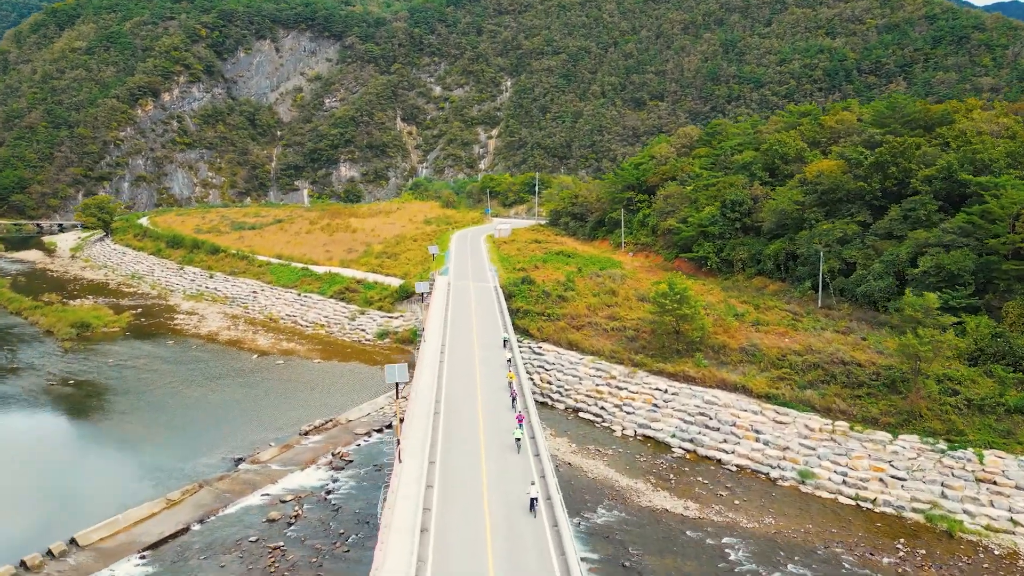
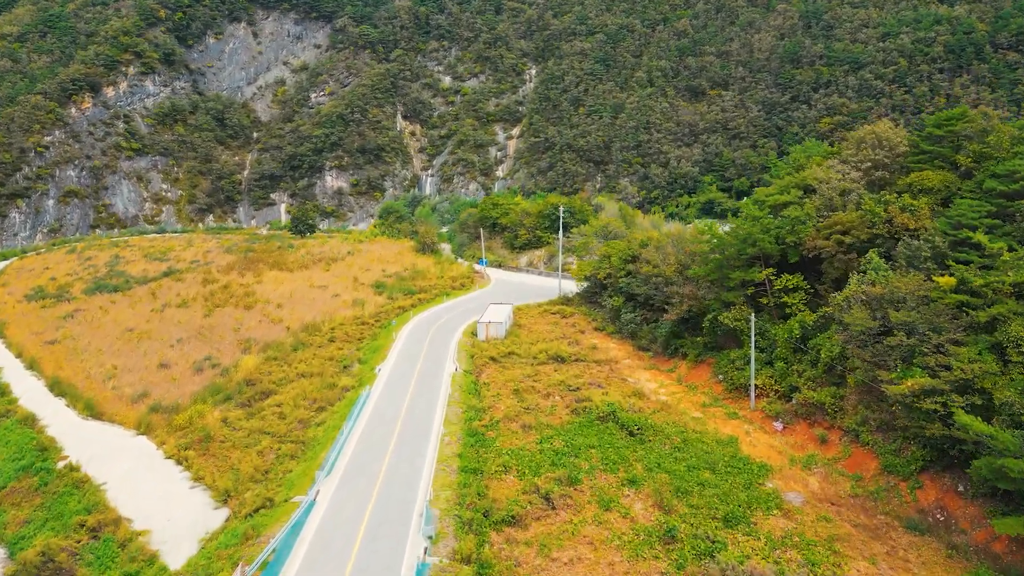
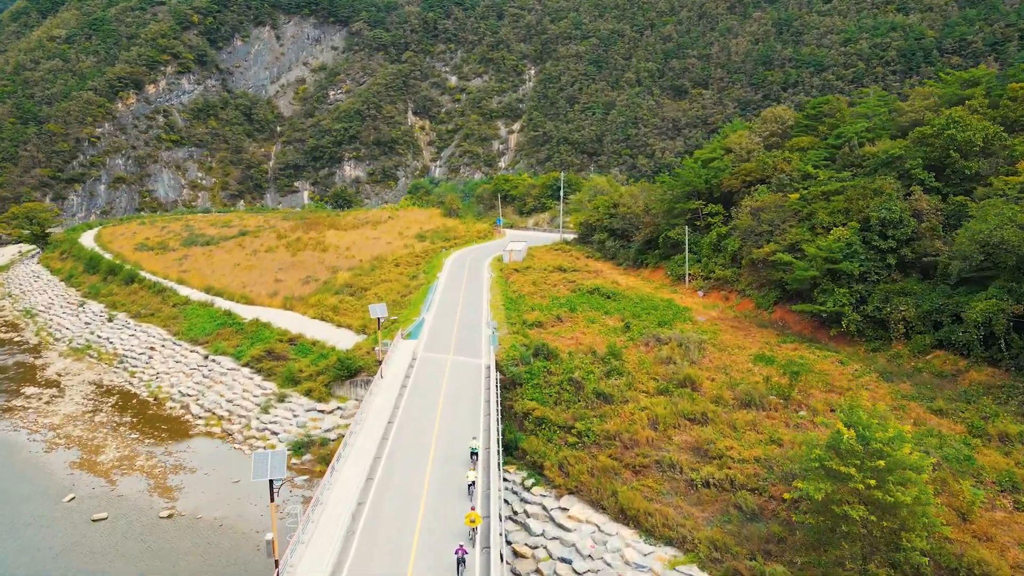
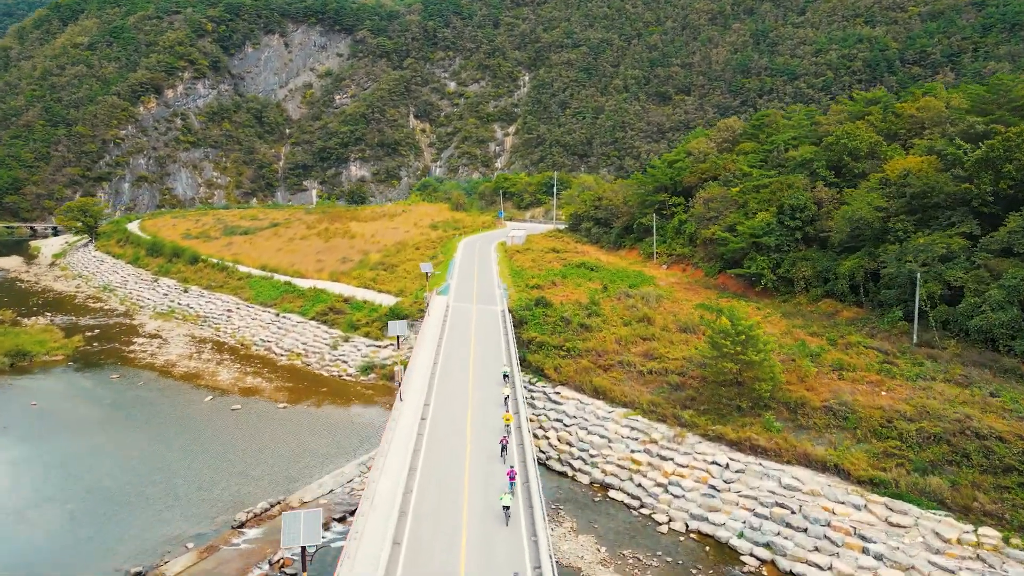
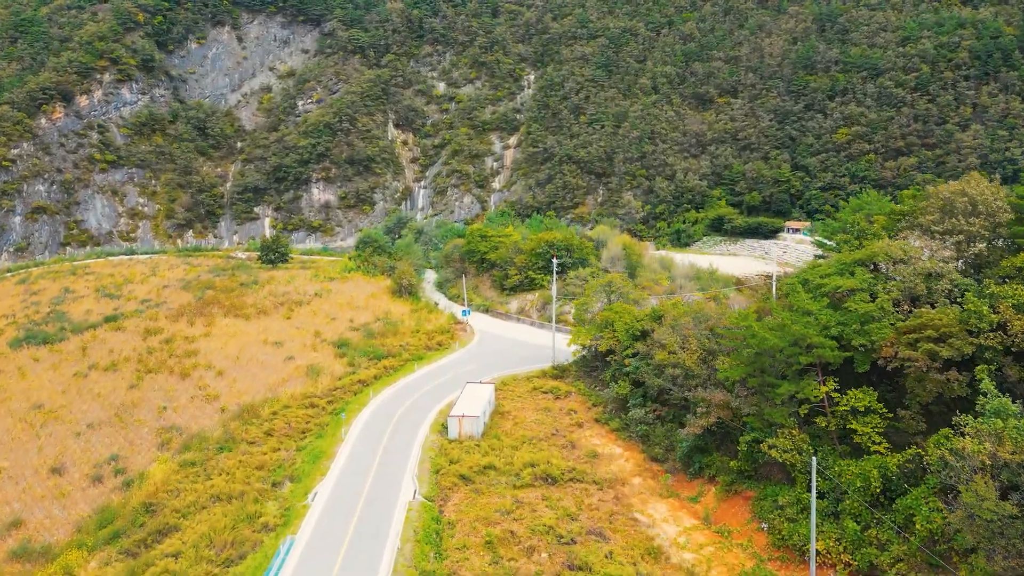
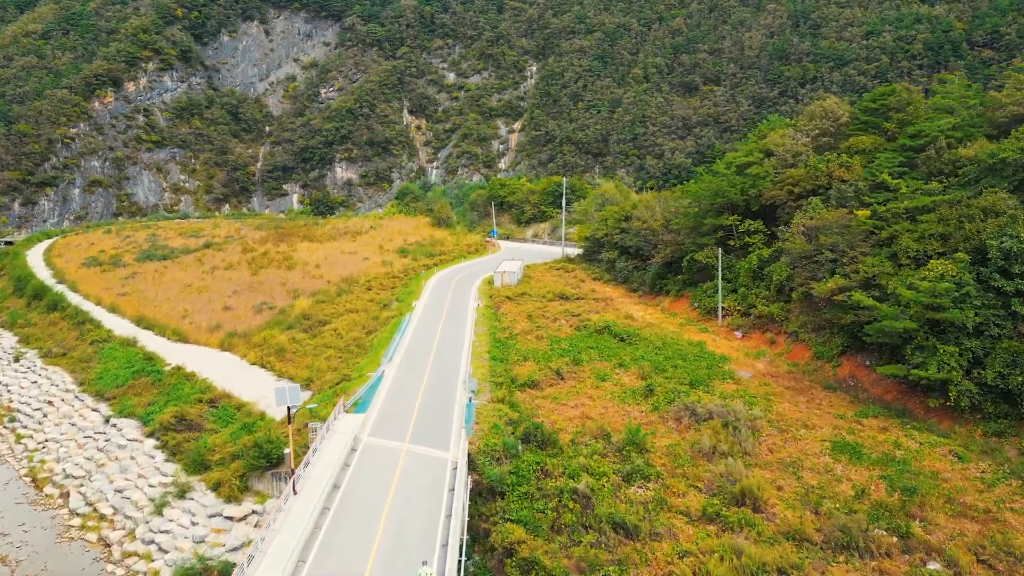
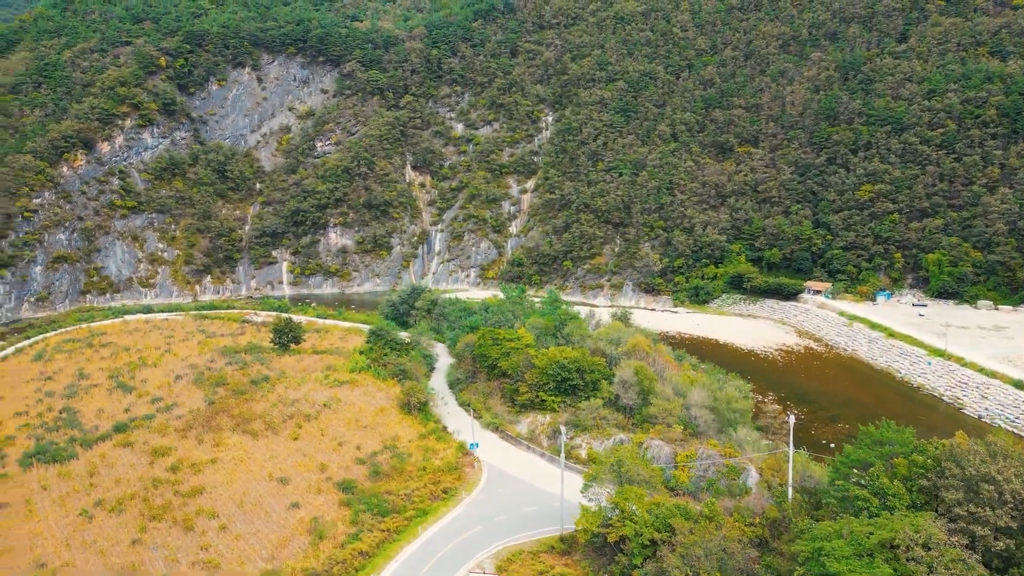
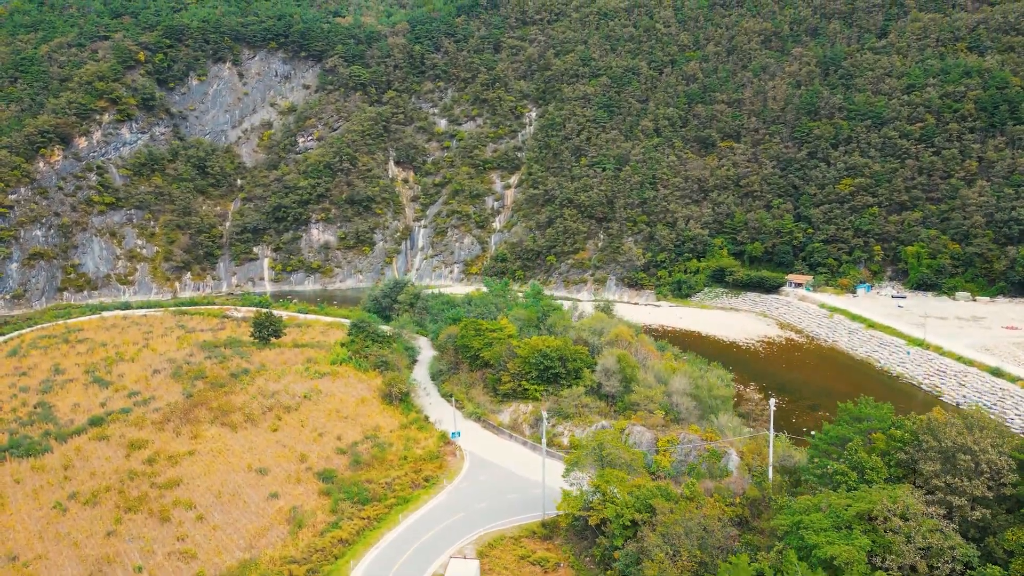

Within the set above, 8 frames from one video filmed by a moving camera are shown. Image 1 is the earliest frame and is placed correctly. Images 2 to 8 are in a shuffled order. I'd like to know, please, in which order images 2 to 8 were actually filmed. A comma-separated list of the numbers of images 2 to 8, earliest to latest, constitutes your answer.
4, 3, 6, 2, 5, 8, 7
